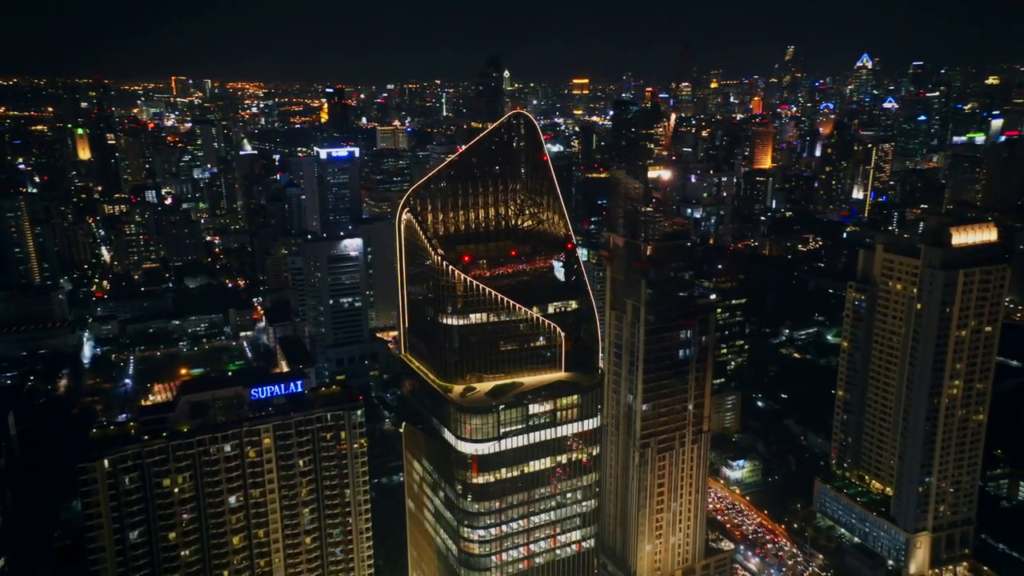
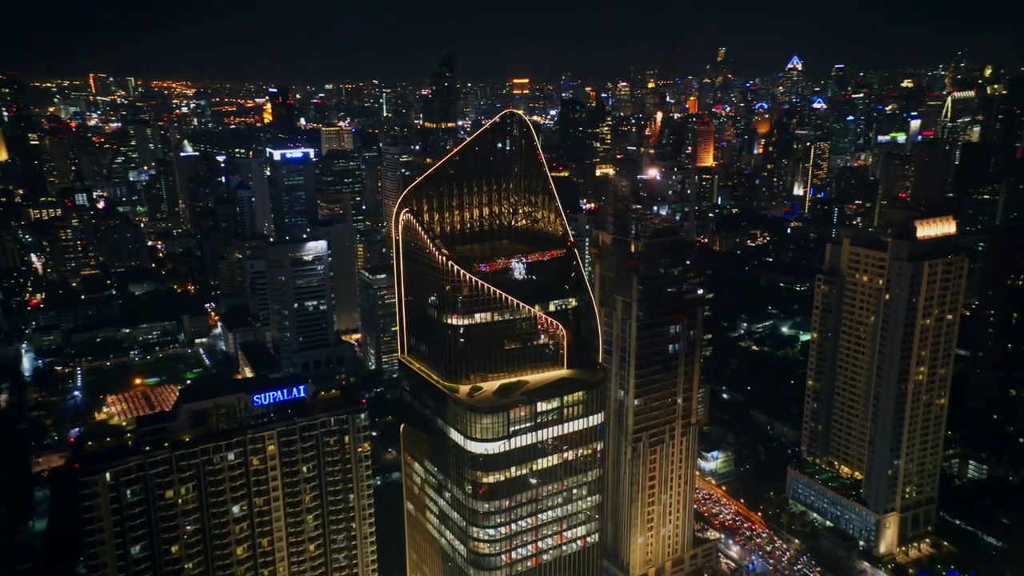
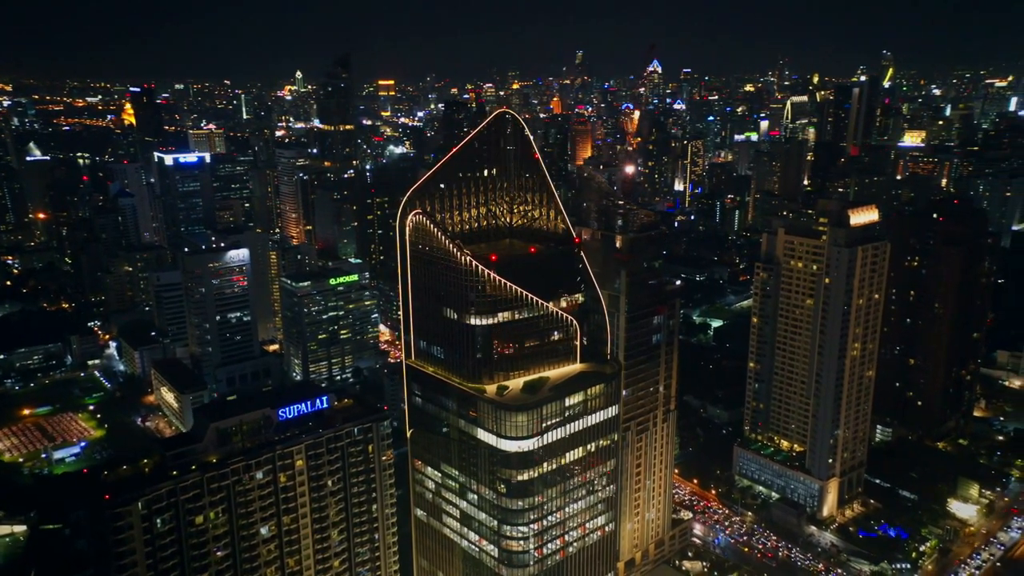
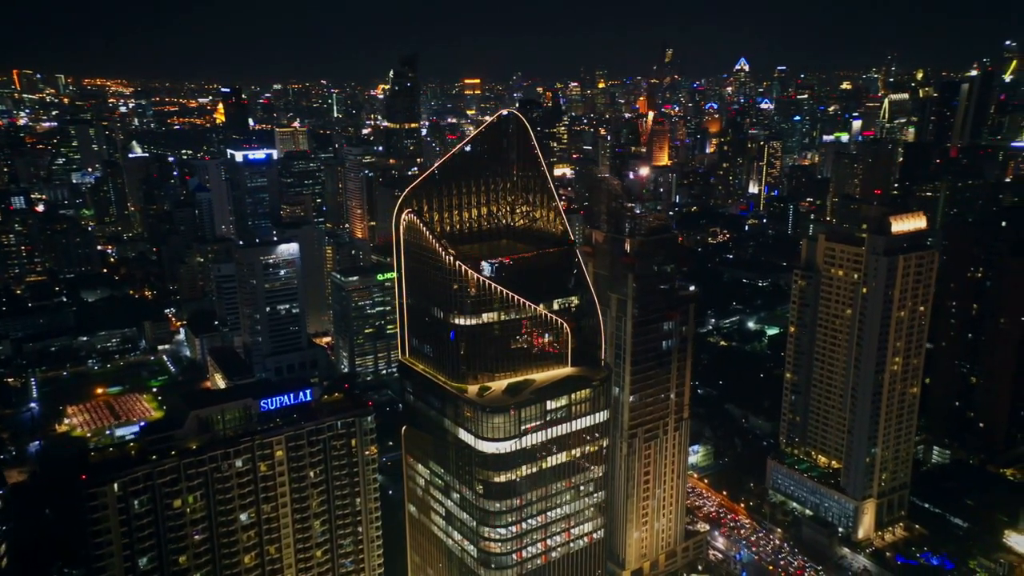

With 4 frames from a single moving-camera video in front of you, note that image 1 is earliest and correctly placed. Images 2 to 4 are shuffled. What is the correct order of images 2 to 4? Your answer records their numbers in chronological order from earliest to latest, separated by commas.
2, 4, 3
